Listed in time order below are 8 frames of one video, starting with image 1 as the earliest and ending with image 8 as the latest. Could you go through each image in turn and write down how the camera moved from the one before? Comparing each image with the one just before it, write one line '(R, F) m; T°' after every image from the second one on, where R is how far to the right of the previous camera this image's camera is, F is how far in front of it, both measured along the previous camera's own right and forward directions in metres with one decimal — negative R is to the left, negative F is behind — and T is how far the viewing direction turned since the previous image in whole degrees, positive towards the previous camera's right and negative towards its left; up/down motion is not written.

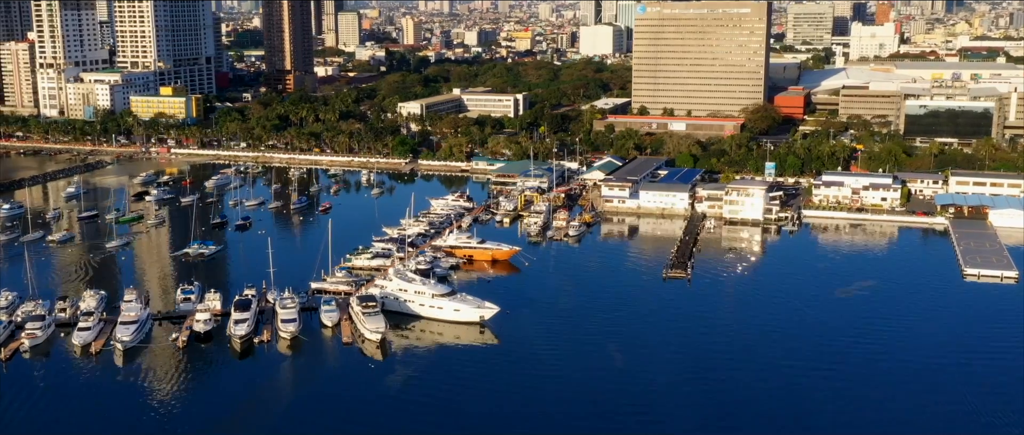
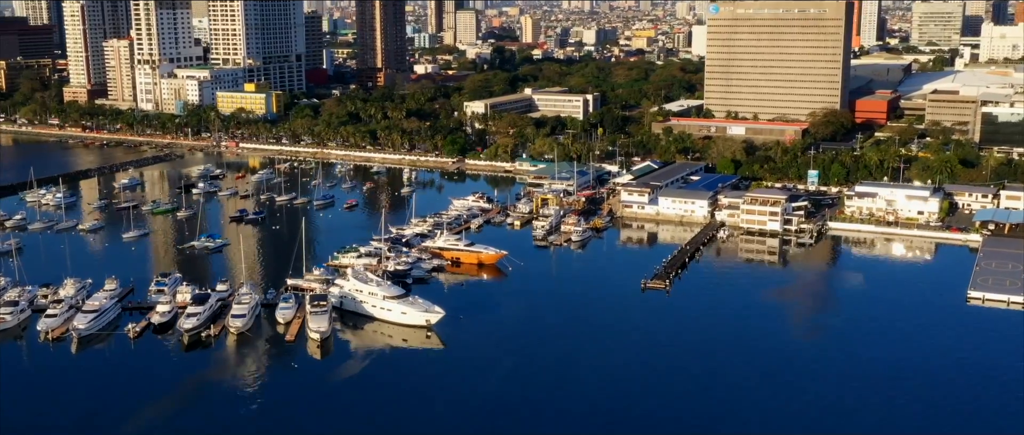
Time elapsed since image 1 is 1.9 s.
(+2.9, +0.5) m; -8°
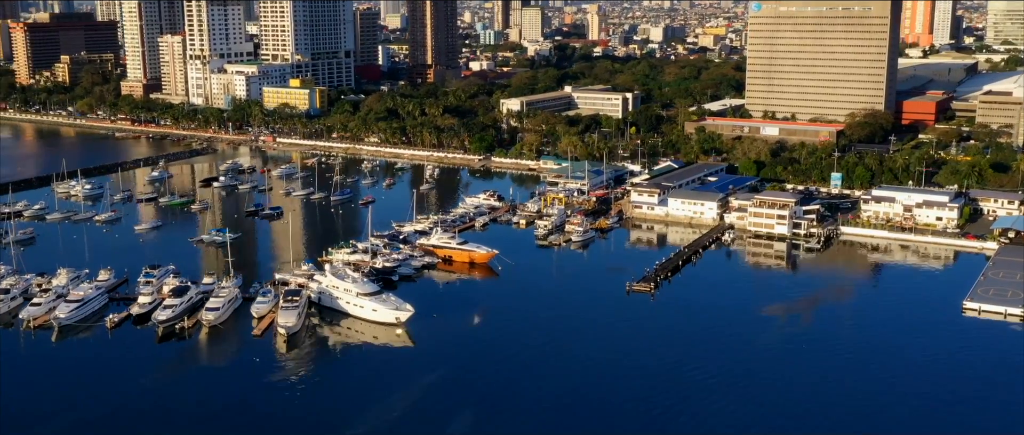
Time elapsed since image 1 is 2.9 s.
(+1.6, +0.2) m; -4°
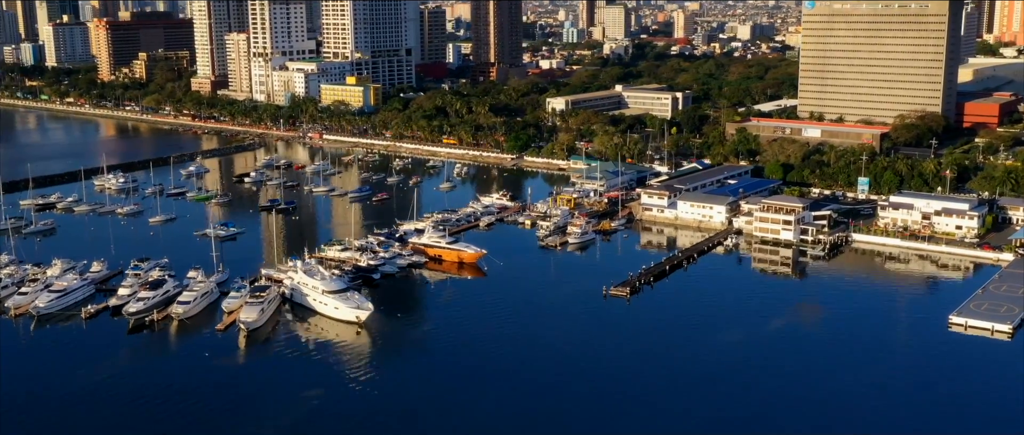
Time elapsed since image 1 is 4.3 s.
(+2.1, +0.3) m; -6°
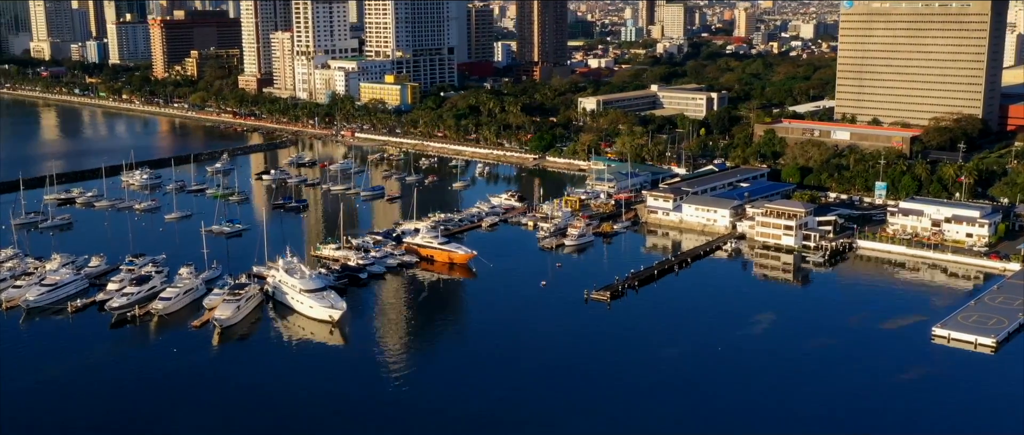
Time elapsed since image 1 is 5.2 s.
(+1.5, +0.1) m; -4°
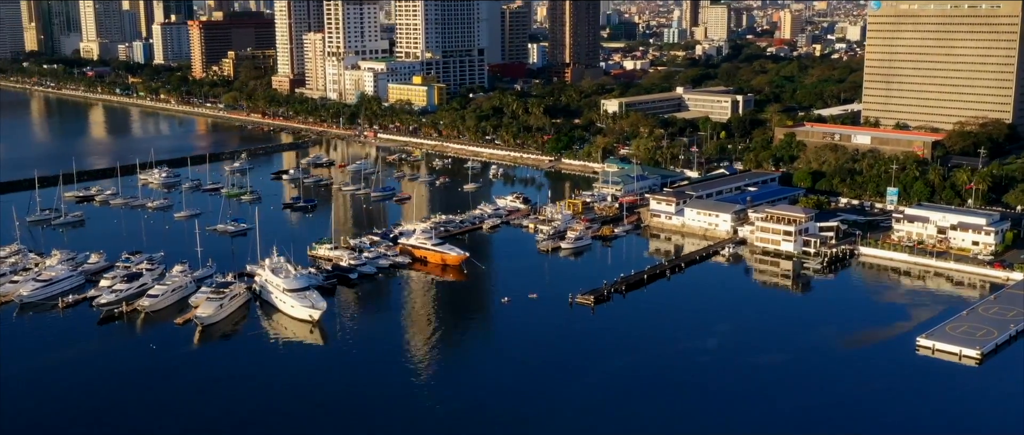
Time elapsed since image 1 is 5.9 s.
(+1.1, +0.1) m; -3°
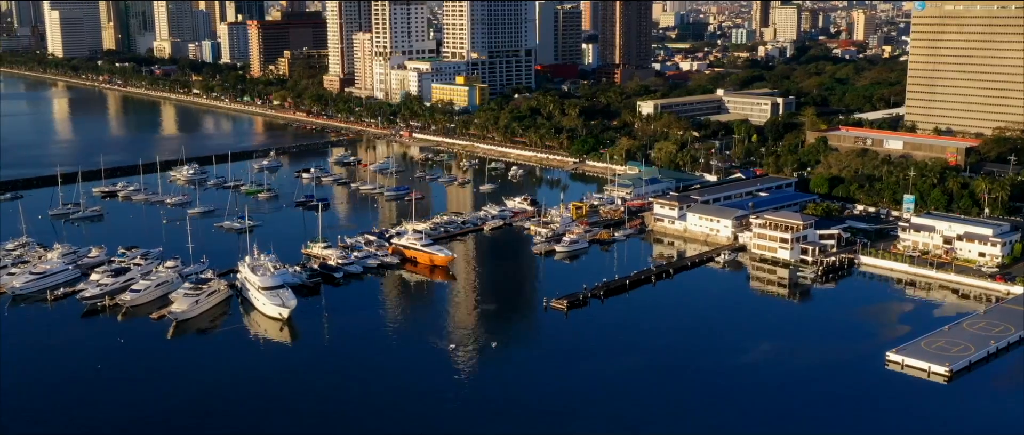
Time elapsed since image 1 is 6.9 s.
(+1.7, +0.2) m; -4°
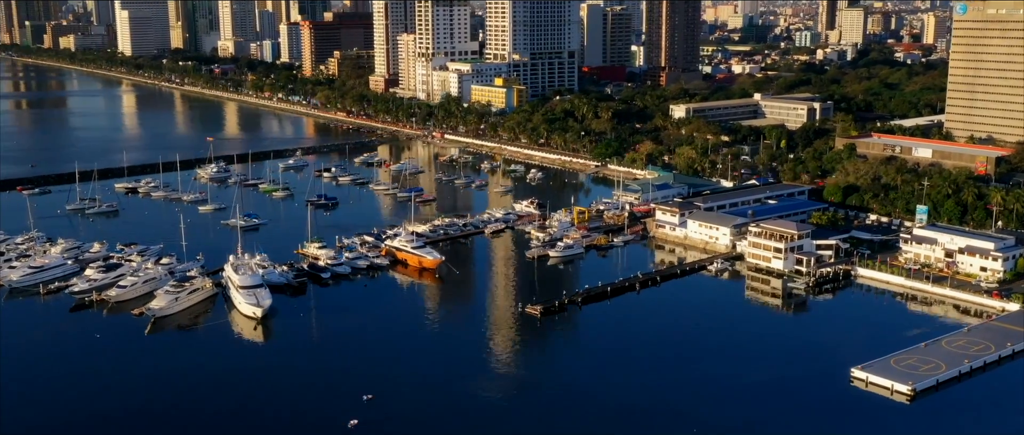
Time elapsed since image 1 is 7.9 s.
(+1.6, +0.1) m; -4°
